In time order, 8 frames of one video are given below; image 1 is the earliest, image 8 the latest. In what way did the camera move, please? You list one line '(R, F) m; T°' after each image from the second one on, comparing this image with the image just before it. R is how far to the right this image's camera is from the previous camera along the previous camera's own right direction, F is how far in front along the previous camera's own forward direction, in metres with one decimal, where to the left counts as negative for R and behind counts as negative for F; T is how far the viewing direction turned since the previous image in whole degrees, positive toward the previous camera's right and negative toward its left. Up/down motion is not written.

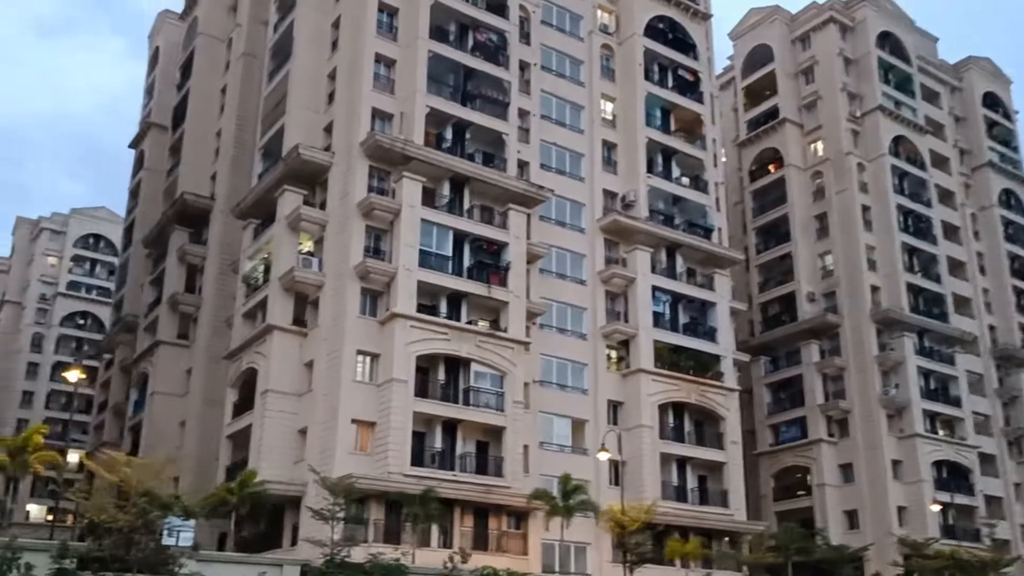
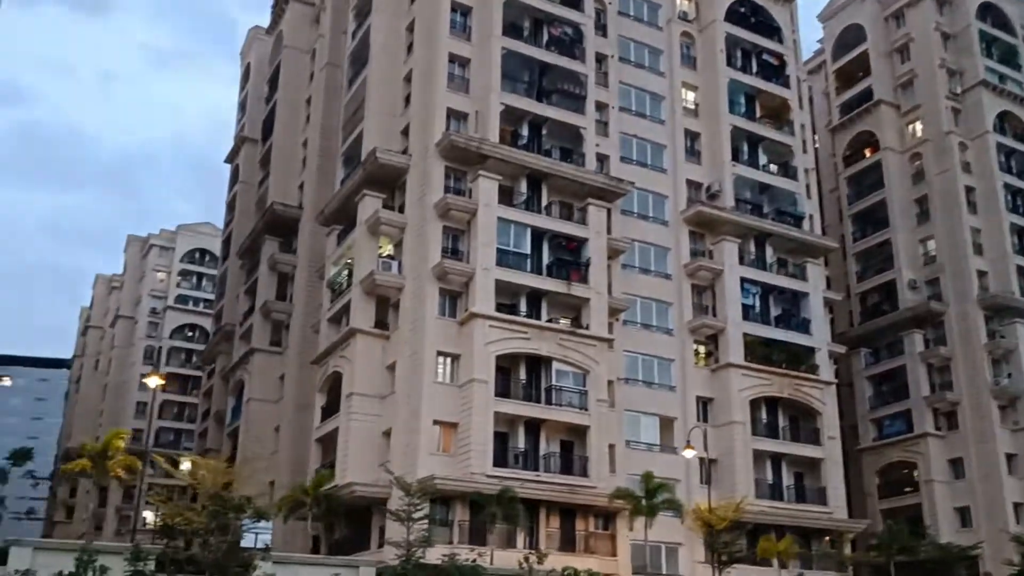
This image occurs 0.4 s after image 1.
(+1.0, +0.7) m; -6°
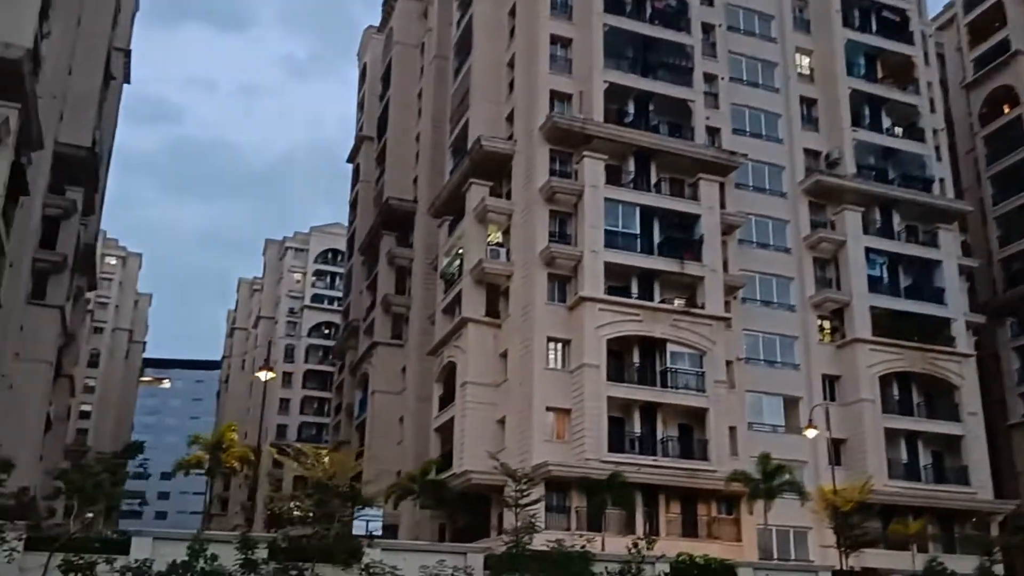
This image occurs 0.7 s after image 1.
(+1.1, +0.6) m; -8°
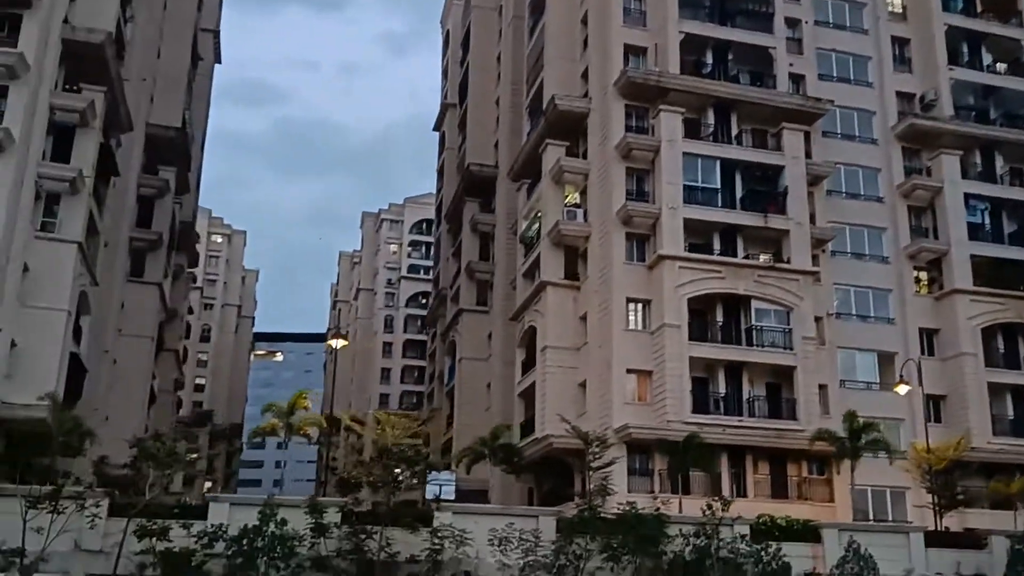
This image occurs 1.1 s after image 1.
(+1.1, +0.6) m; -6°
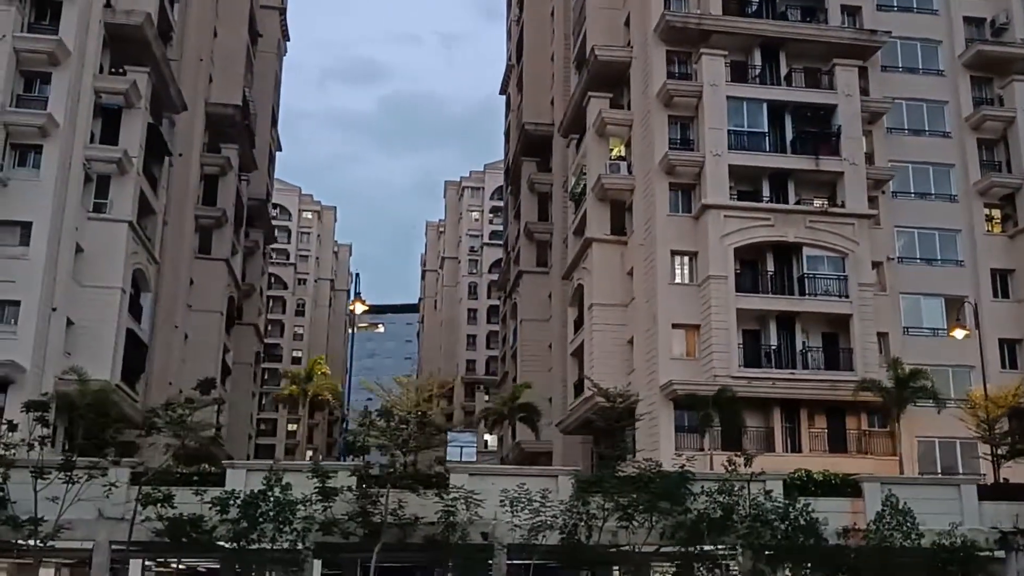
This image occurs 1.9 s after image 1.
(+2.6, +0.8) m; -6°
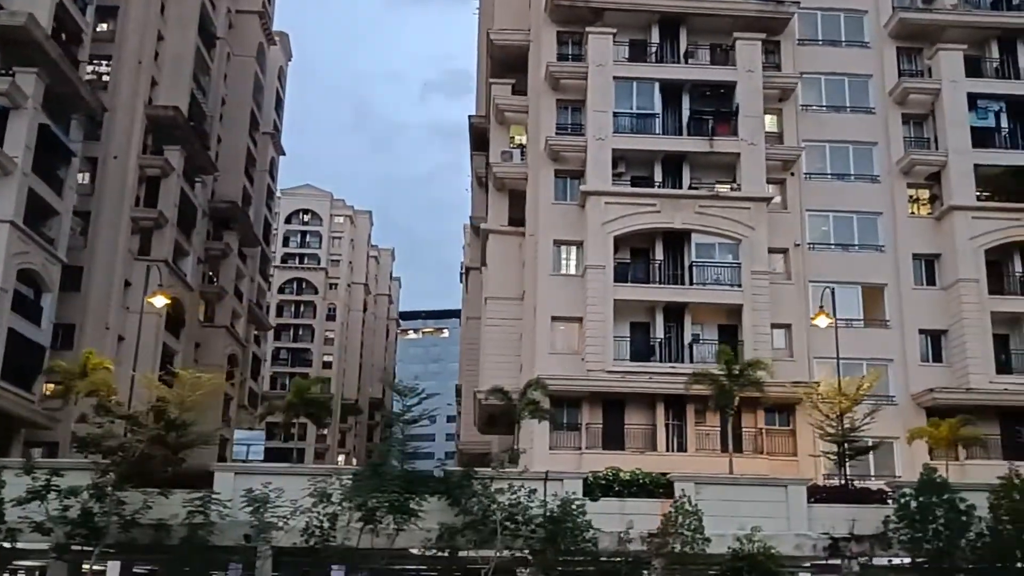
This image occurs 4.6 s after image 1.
(+8.1, +2.1) m; -5°
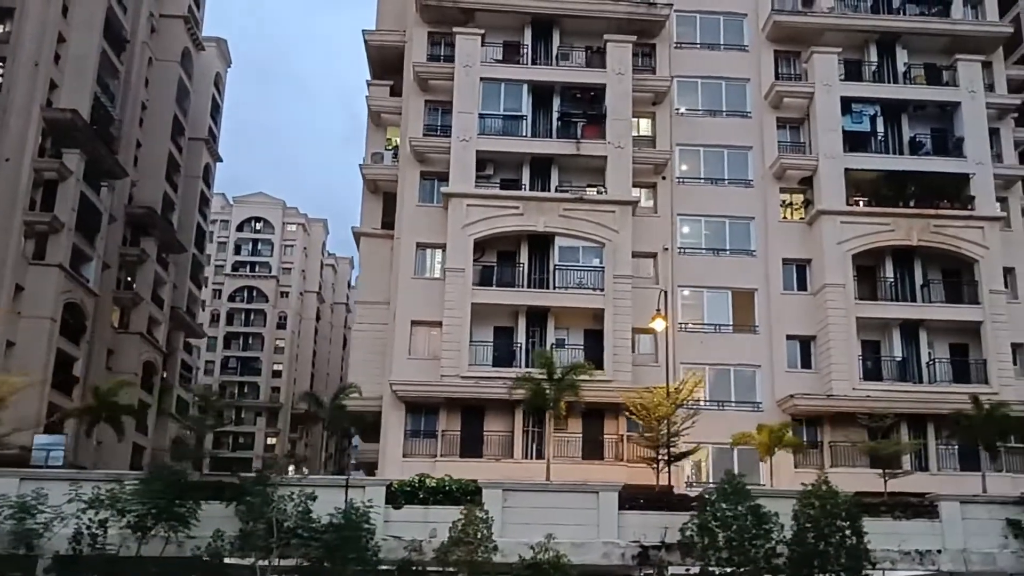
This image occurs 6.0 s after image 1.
(+4.7, +0.6) m; +1°
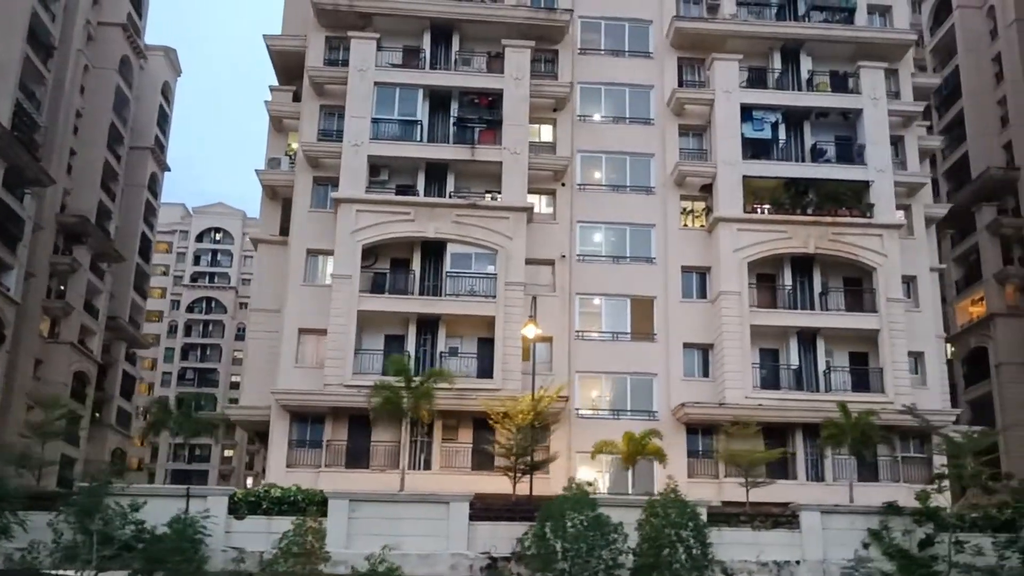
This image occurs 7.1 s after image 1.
(+3.4, +0.5) m; +1°
